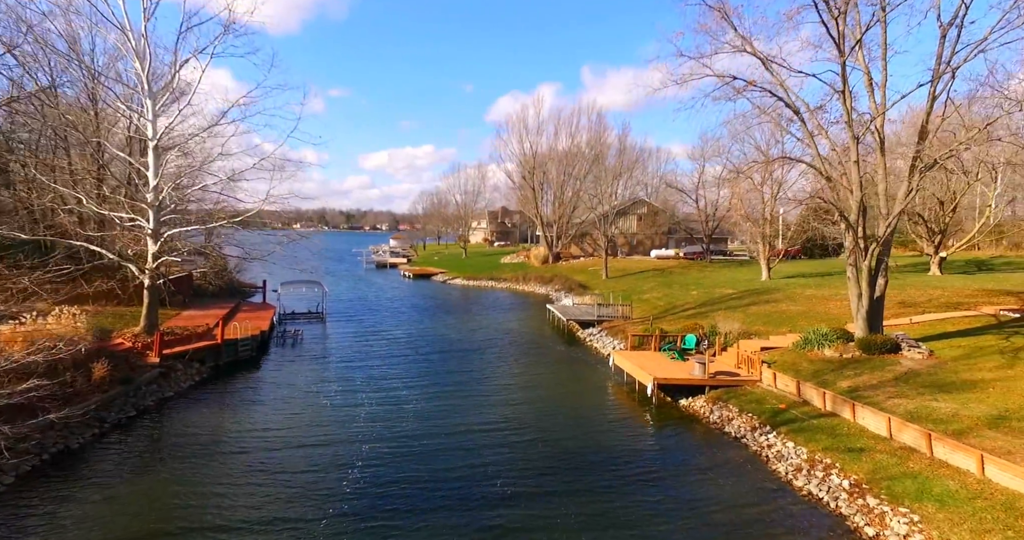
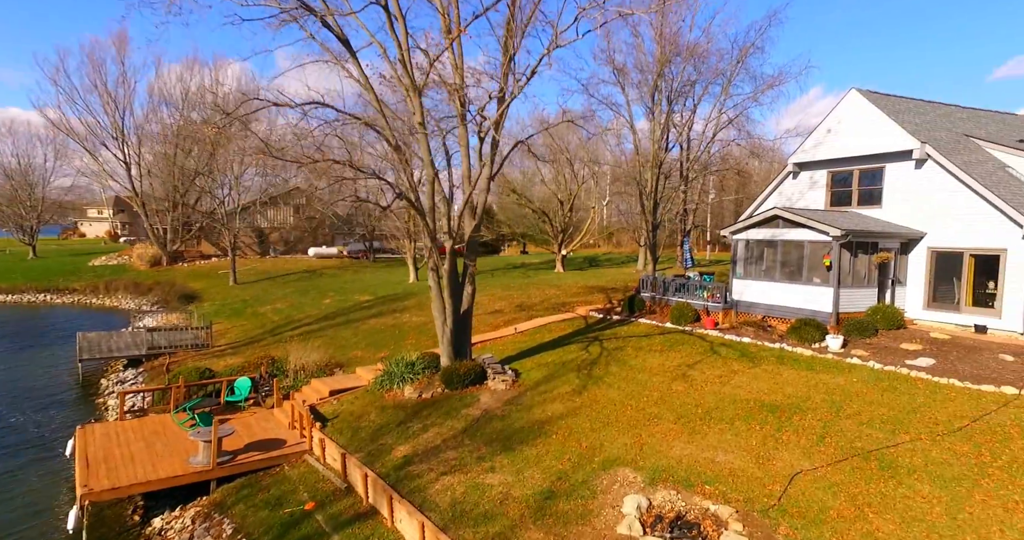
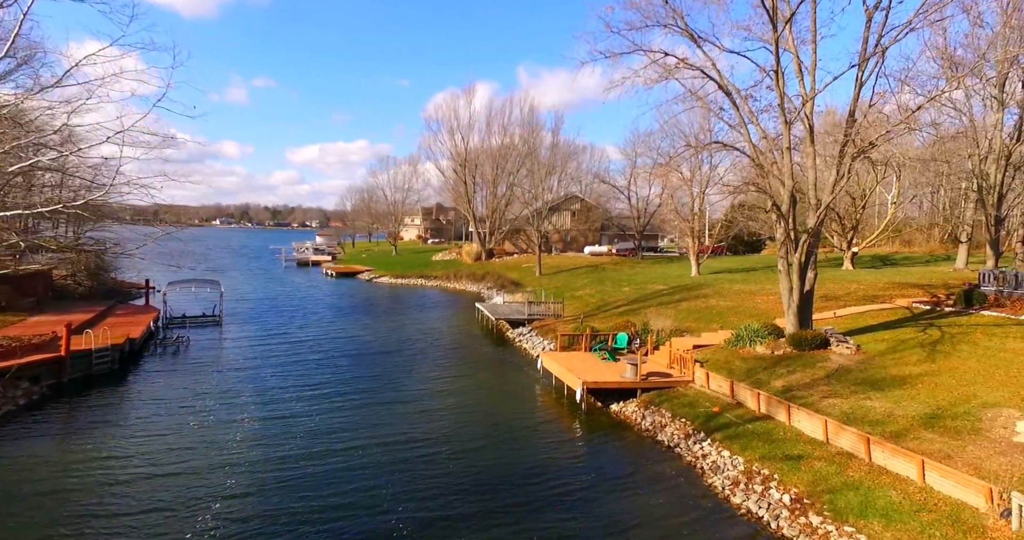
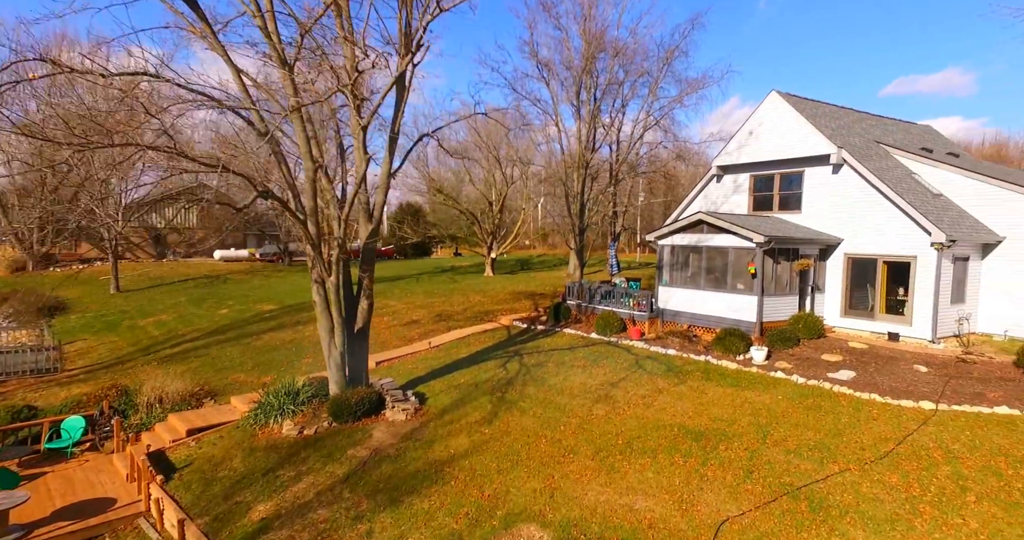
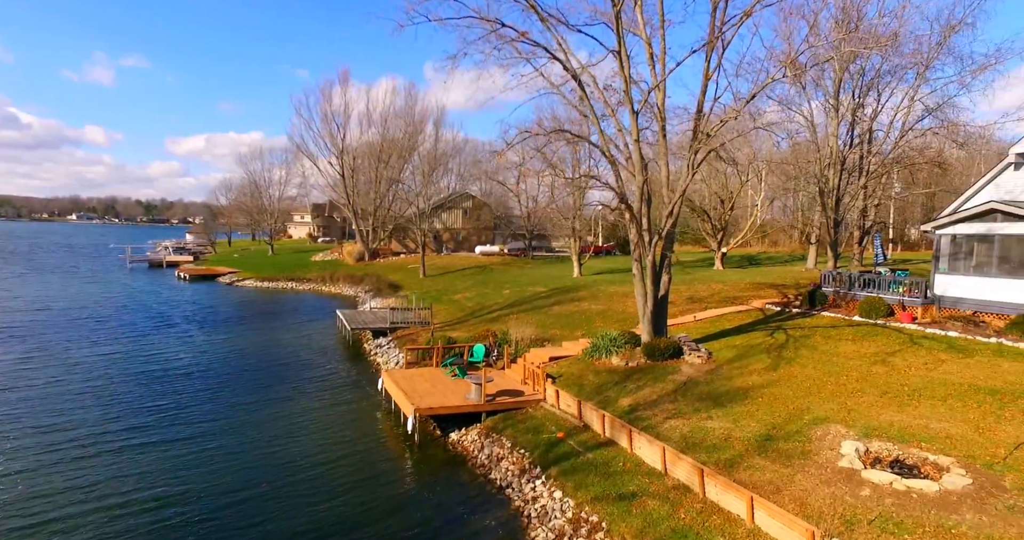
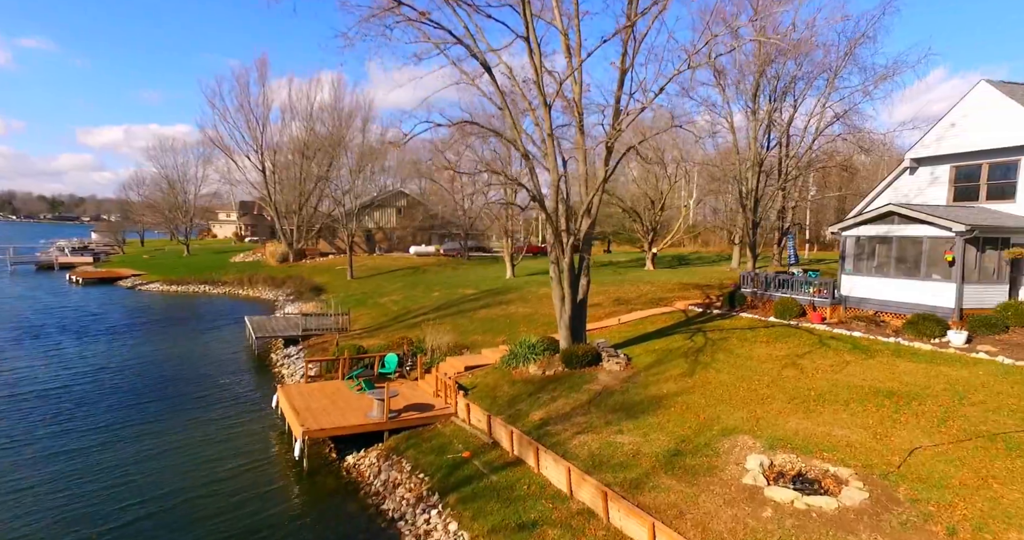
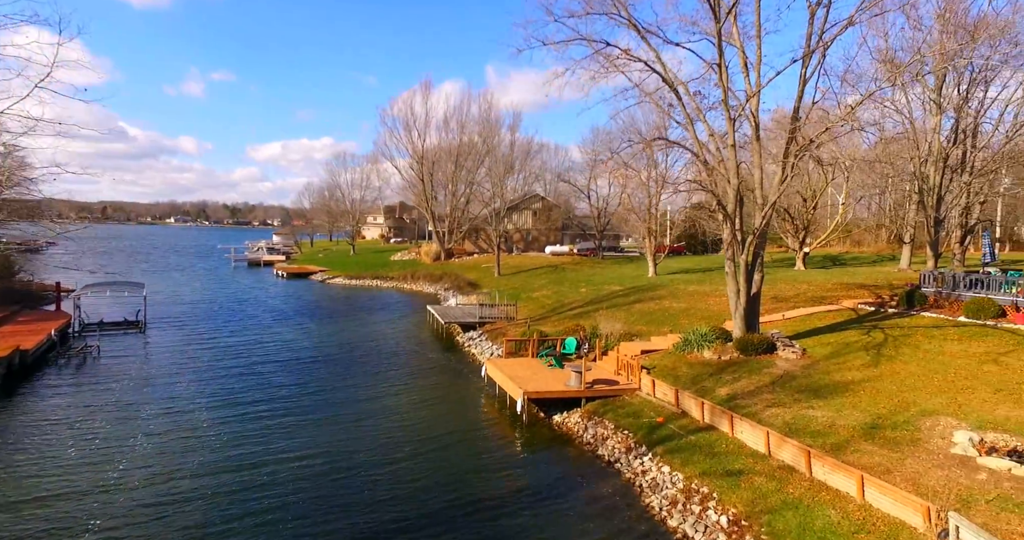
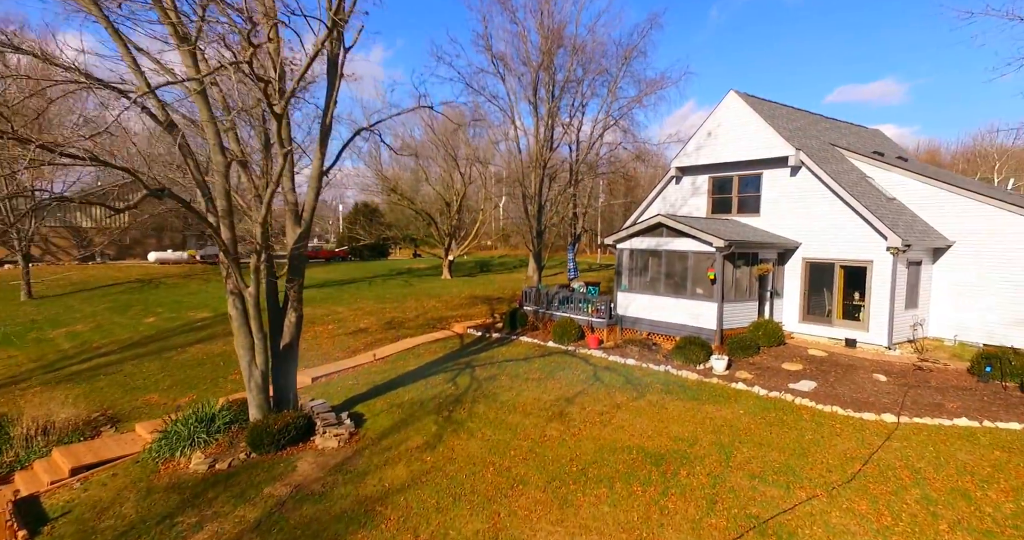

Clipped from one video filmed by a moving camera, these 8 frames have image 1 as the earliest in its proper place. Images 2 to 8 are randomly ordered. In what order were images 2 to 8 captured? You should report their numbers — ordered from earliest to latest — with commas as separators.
3, 7, 5, 6, 2, 4, 8
